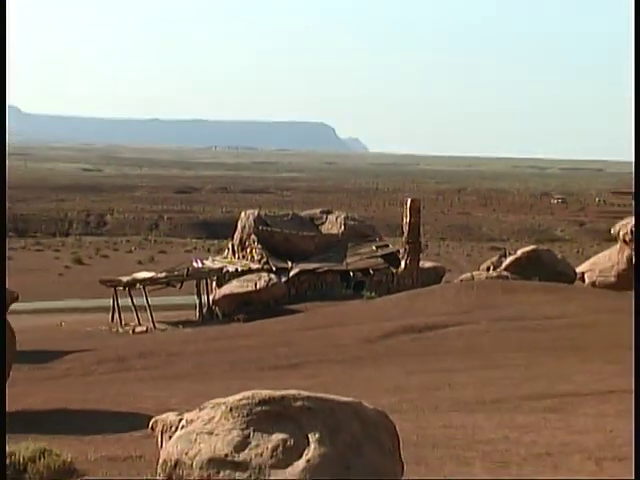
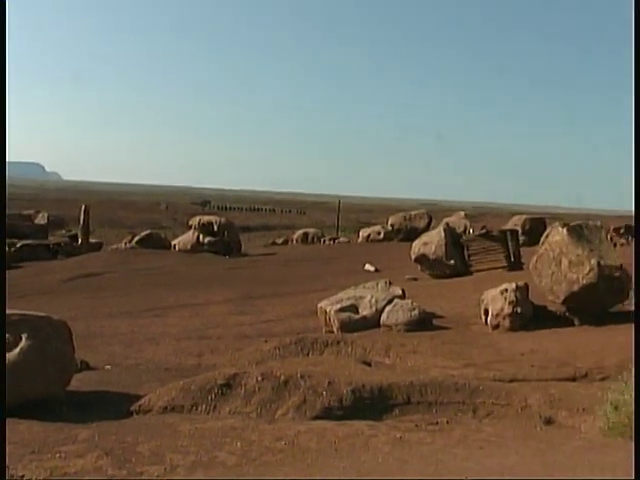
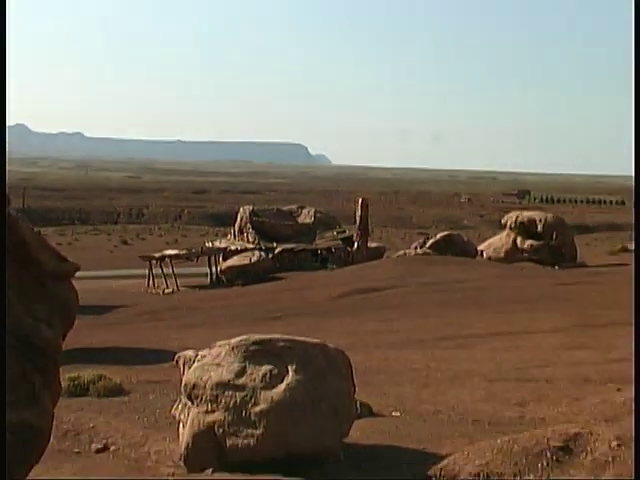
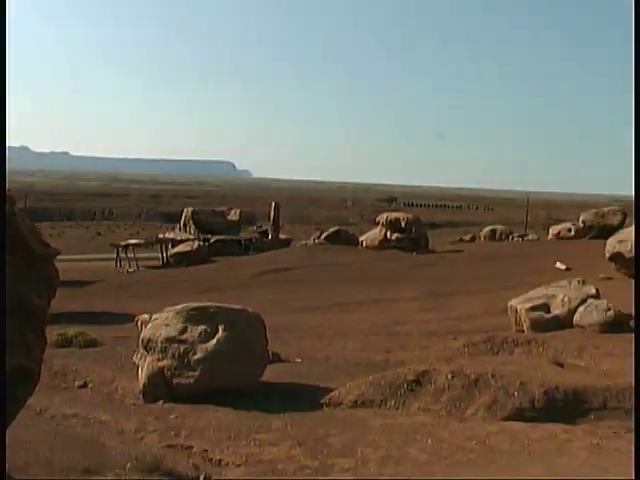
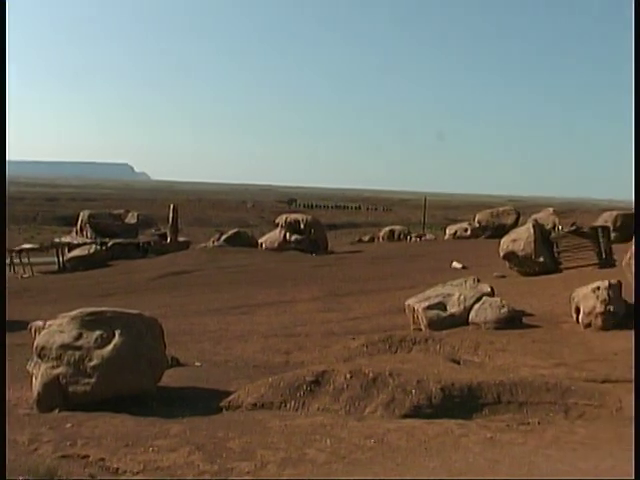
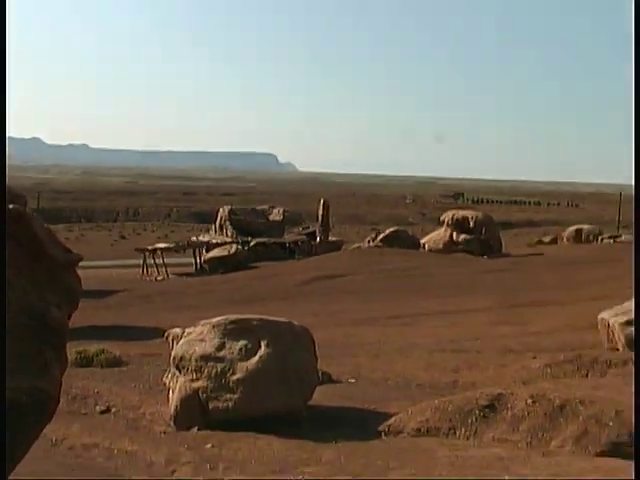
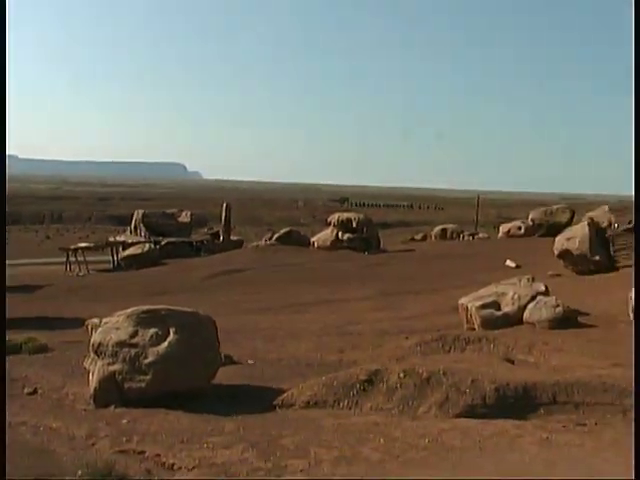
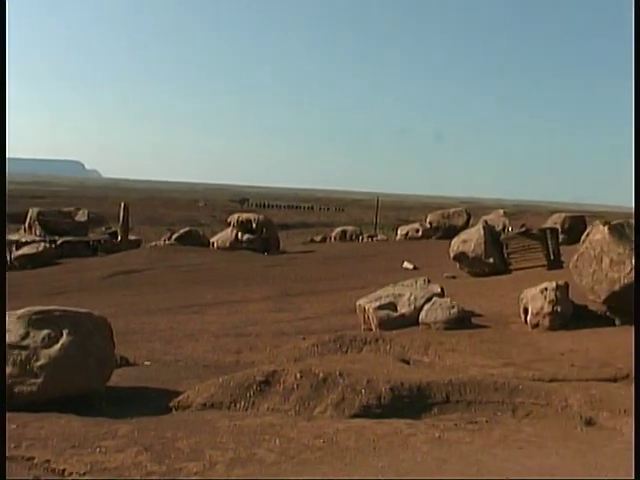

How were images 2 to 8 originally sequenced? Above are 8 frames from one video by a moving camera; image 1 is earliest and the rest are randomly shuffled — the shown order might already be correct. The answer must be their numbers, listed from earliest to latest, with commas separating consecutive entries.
3, 6, 4, 7, 5, 8, 2
